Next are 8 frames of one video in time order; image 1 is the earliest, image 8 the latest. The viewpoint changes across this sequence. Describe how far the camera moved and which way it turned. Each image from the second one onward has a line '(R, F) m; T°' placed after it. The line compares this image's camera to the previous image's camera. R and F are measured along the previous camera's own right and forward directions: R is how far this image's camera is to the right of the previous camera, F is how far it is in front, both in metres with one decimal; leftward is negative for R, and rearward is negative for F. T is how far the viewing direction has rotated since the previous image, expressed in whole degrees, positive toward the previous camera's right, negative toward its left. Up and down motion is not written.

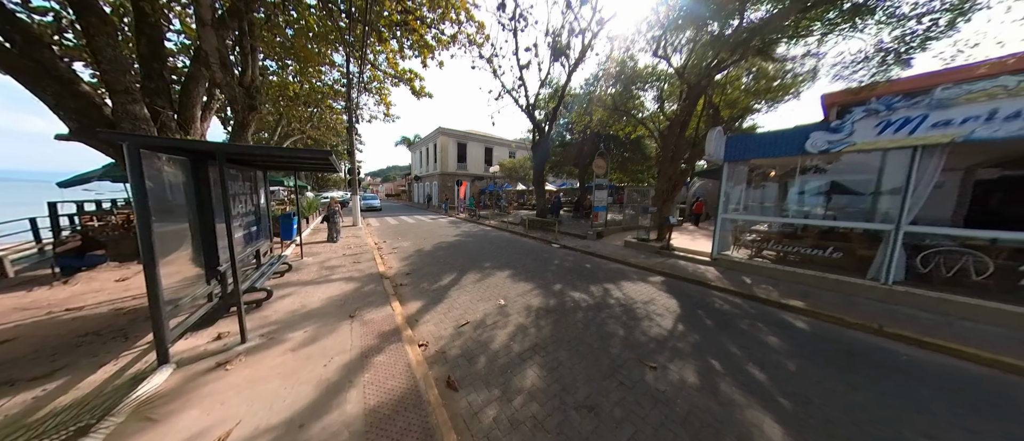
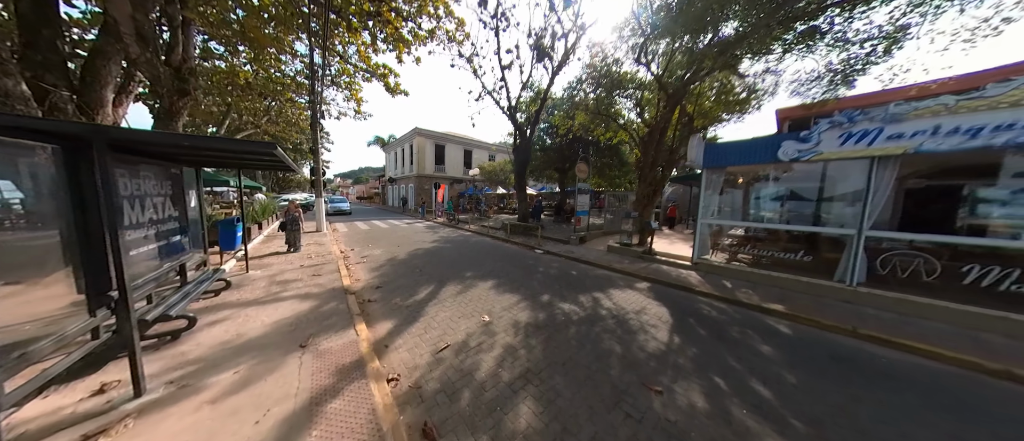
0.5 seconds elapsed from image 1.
(-0.1, +0.4) m; +5°
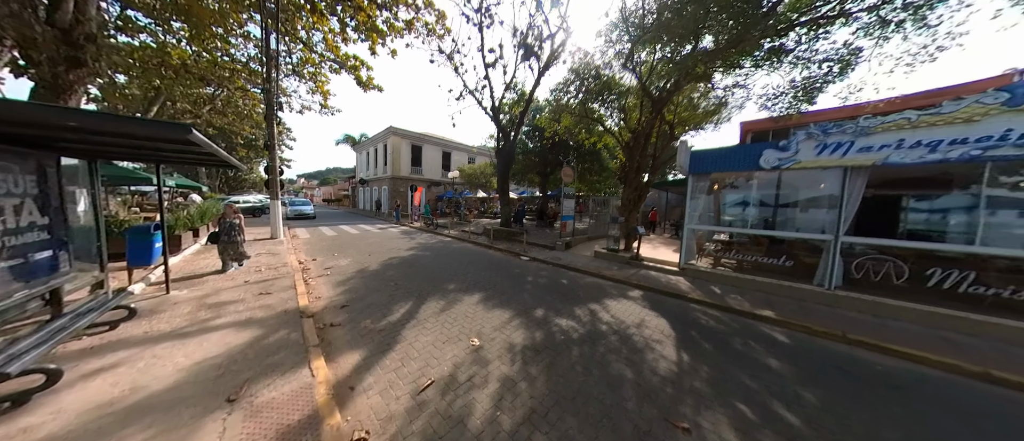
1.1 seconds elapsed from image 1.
(-0.2, +0.5) m; +5°
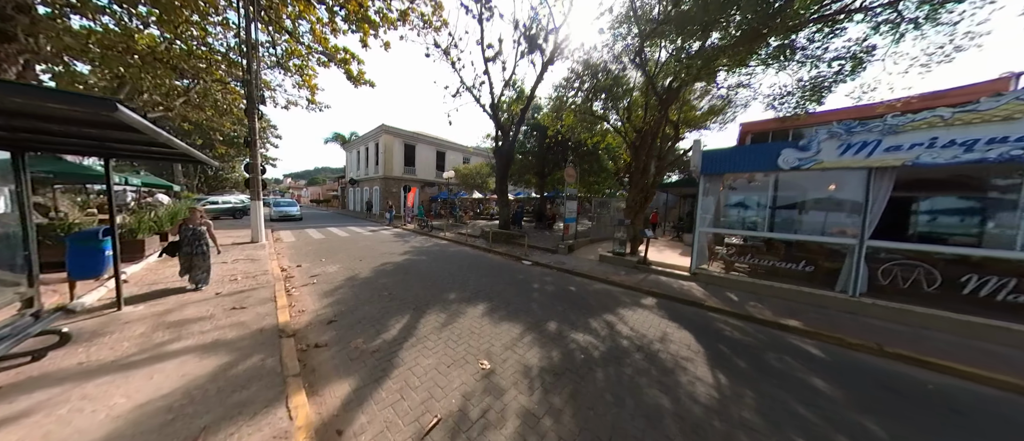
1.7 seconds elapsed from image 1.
(-0.3, +0.4) m; +2°
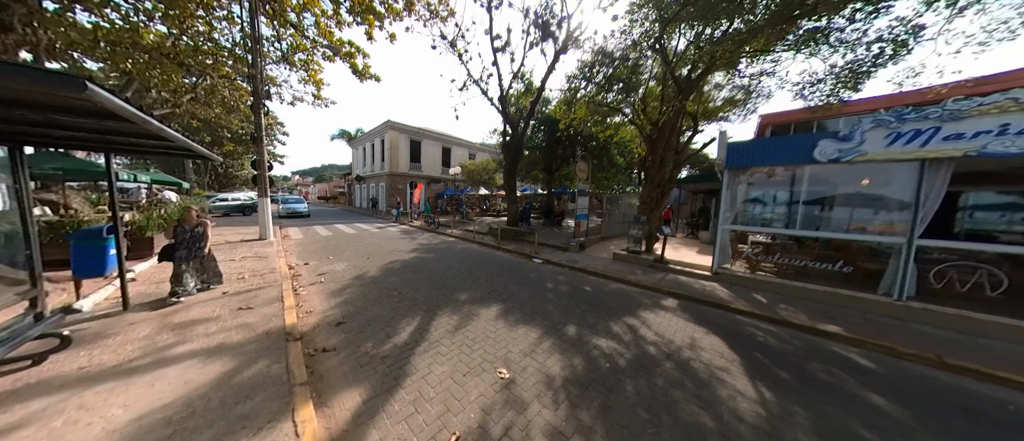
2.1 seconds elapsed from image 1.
(-0.2, +0.2) m; -1°
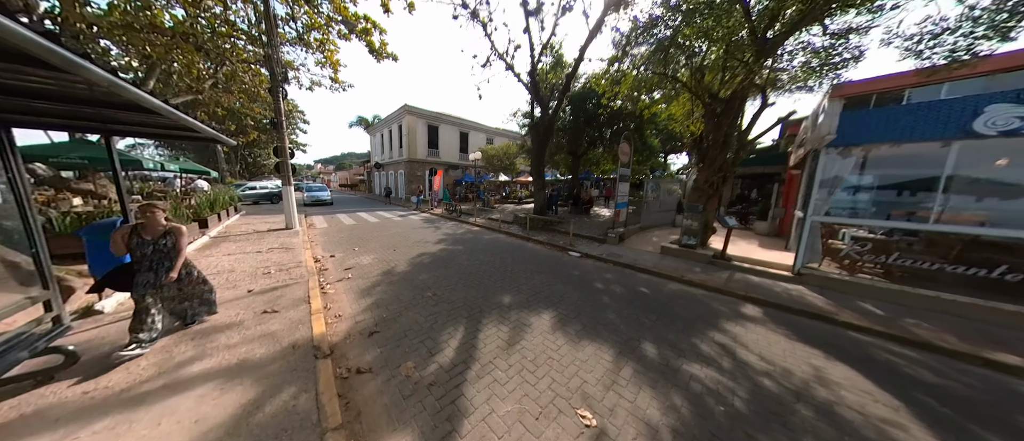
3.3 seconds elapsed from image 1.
(-0.6, +0.7) m; -3°
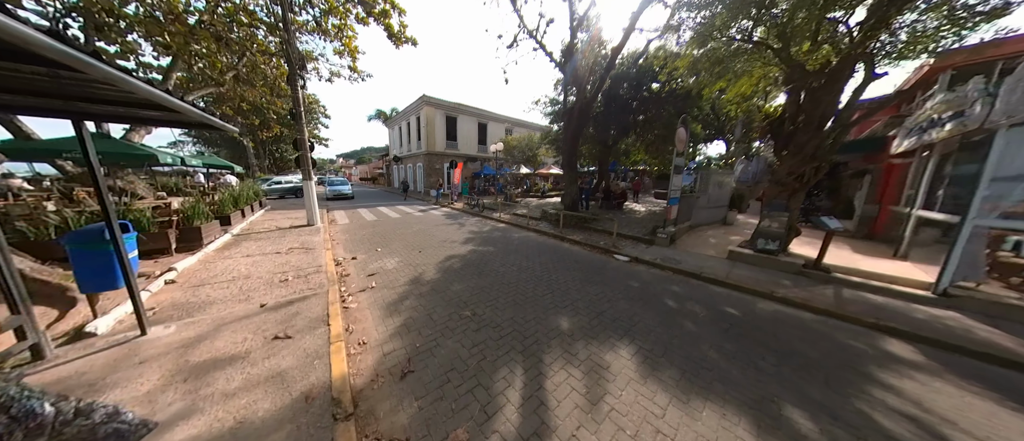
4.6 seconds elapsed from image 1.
(-0.6, +0.8) m; -3°
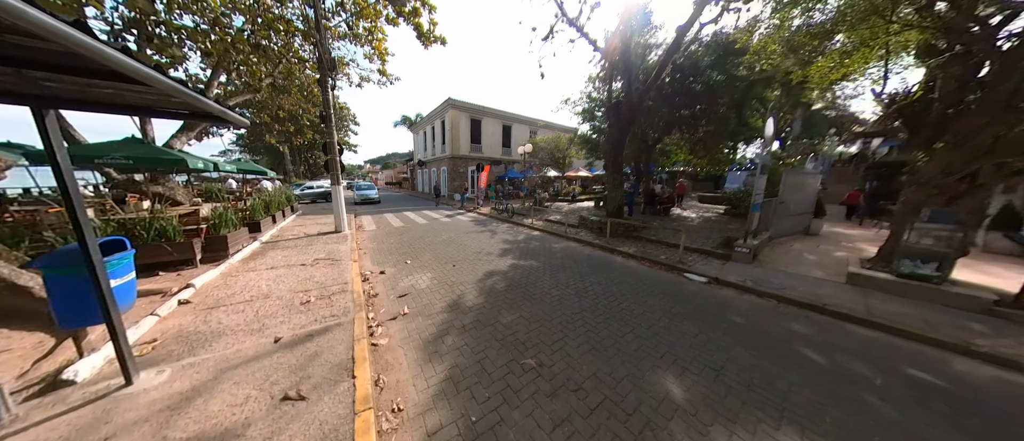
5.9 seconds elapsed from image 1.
(-0.7, +0.9) m; -4°
